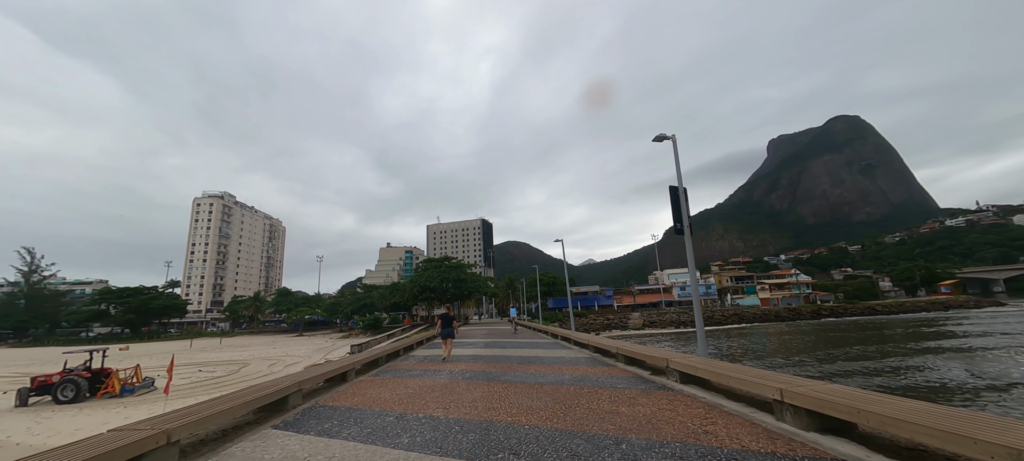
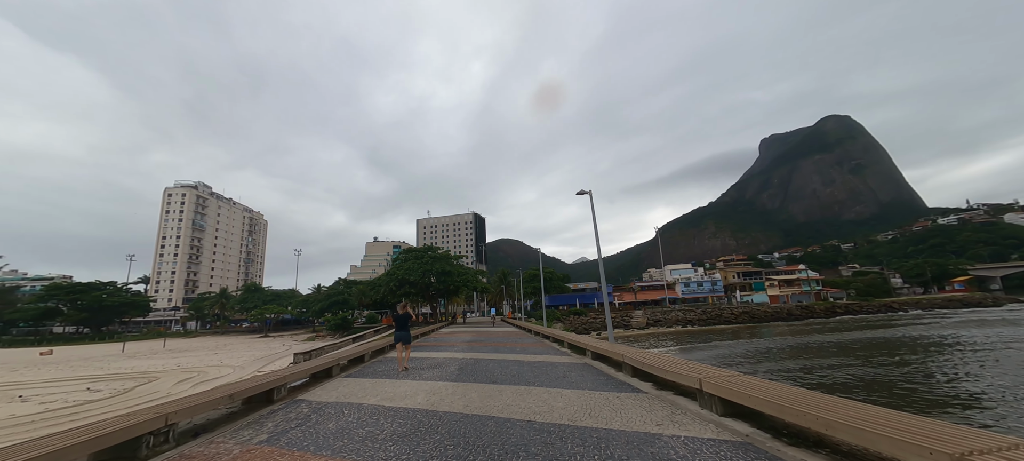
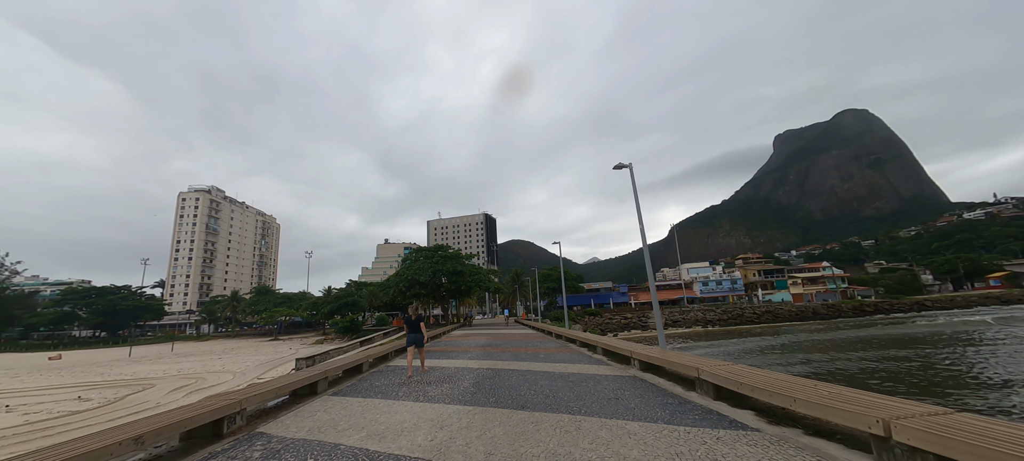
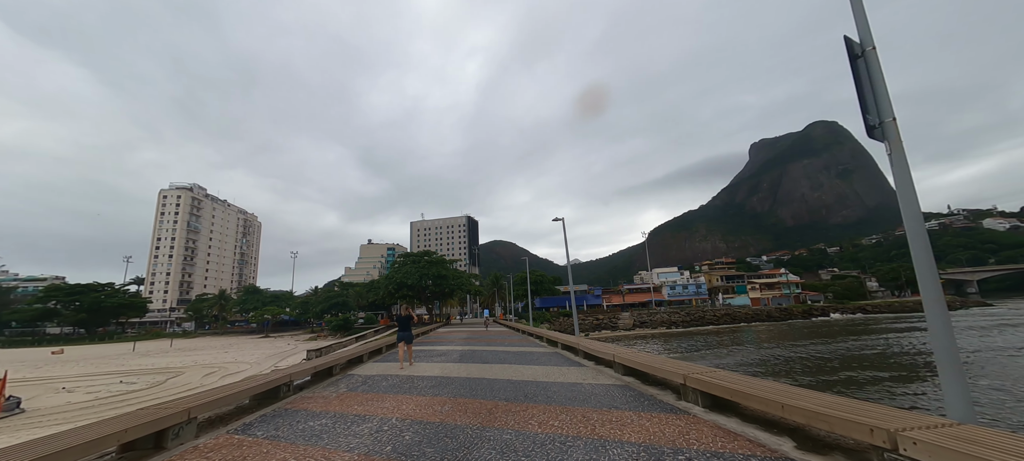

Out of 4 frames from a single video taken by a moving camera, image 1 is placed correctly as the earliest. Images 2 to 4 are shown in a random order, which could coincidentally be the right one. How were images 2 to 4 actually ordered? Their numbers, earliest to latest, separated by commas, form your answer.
4, 2, 3
